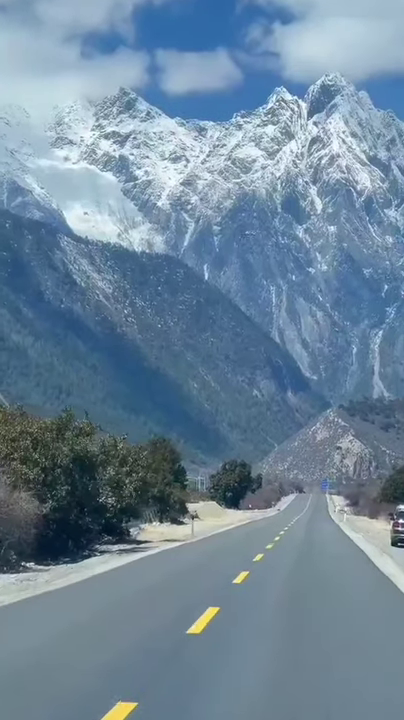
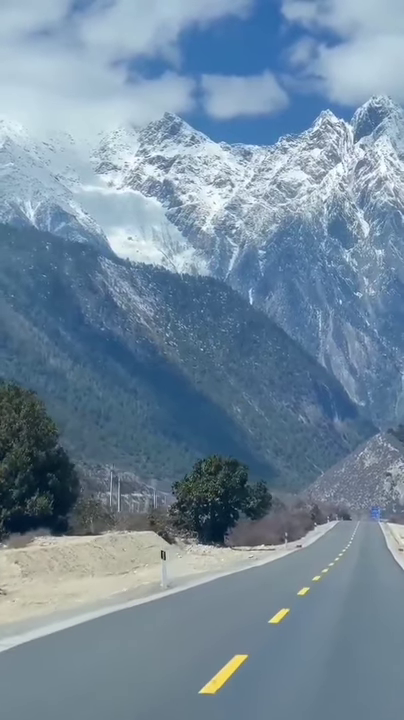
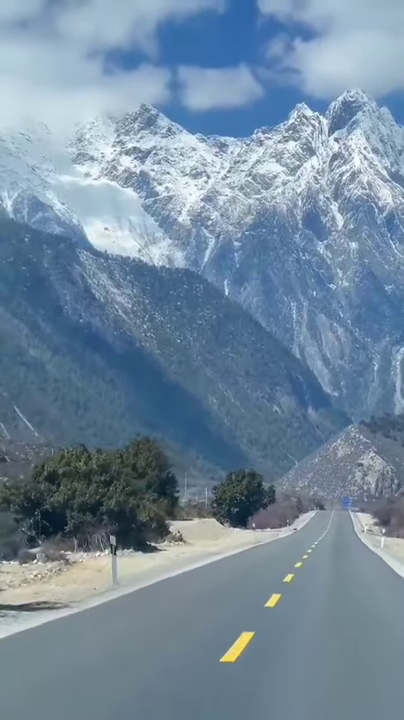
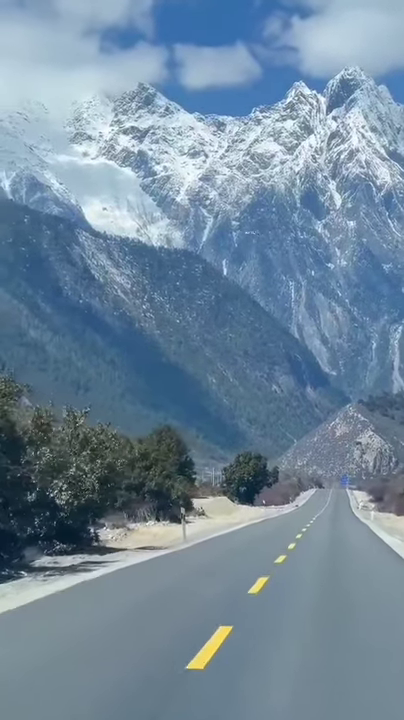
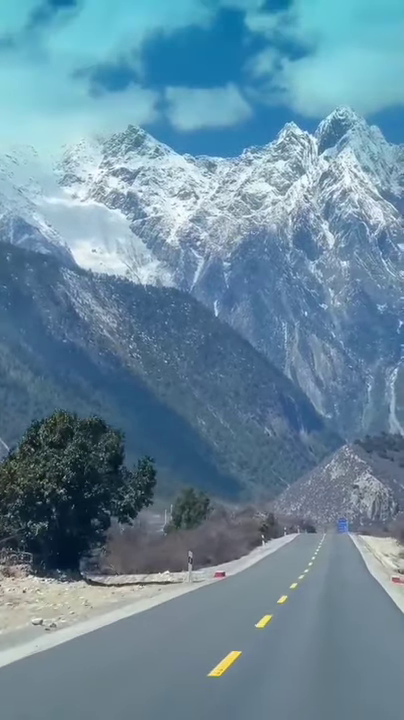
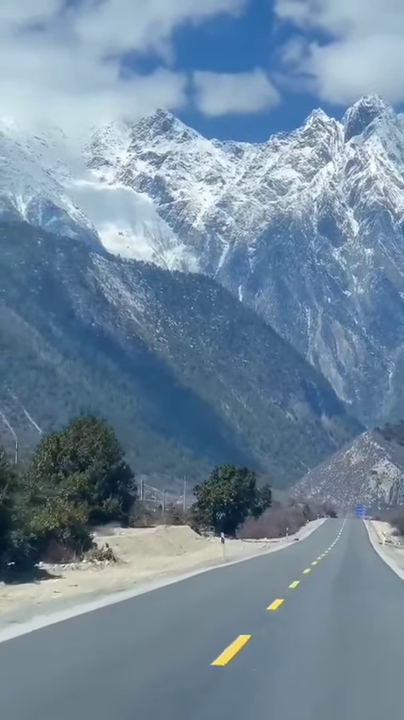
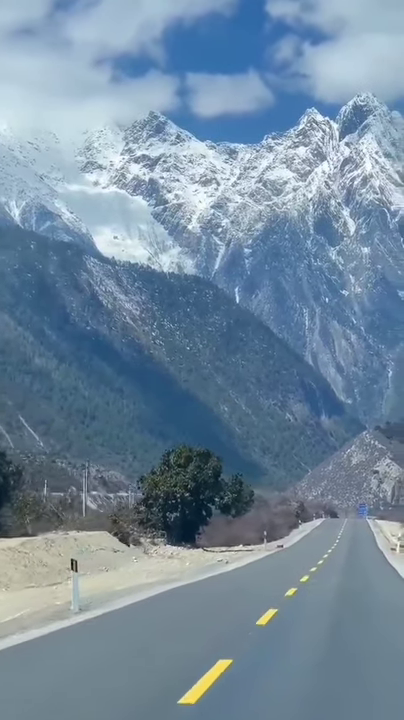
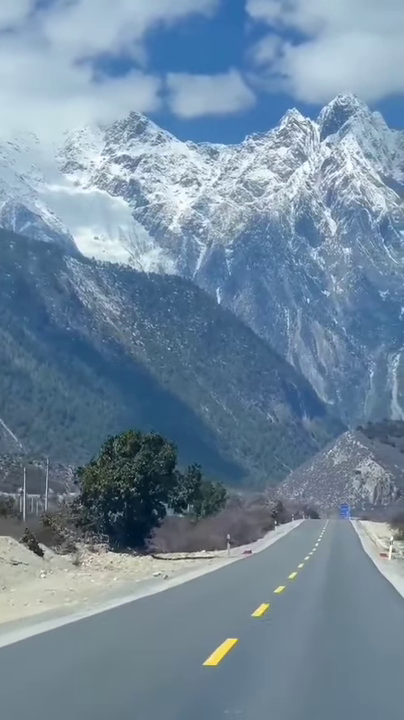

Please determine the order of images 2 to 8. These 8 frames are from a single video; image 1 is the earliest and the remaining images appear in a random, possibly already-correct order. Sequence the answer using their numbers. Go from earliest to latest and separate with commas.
4, 3, 6, 2, 7, 8, 5
